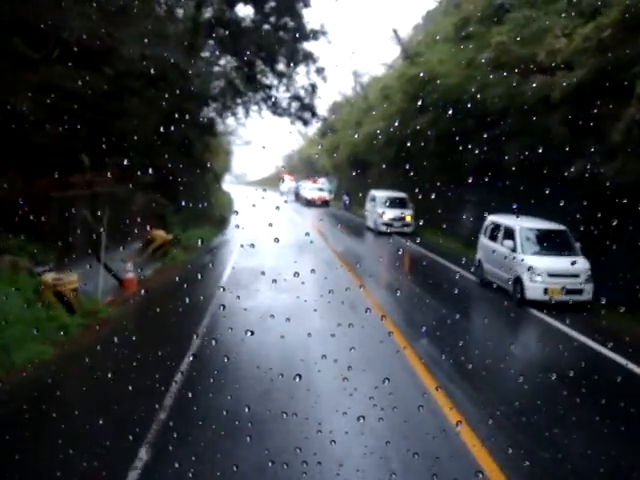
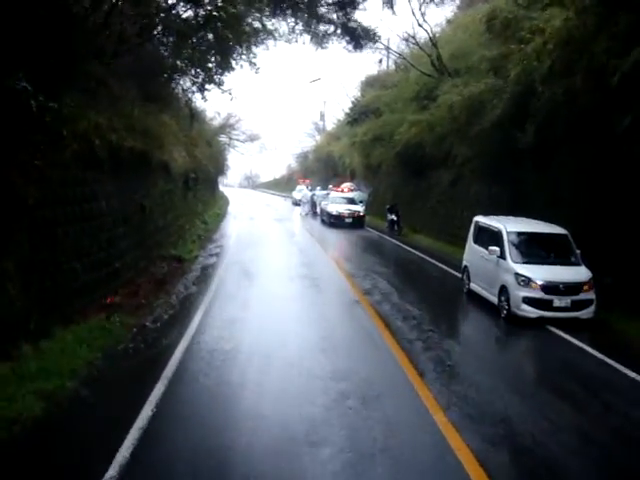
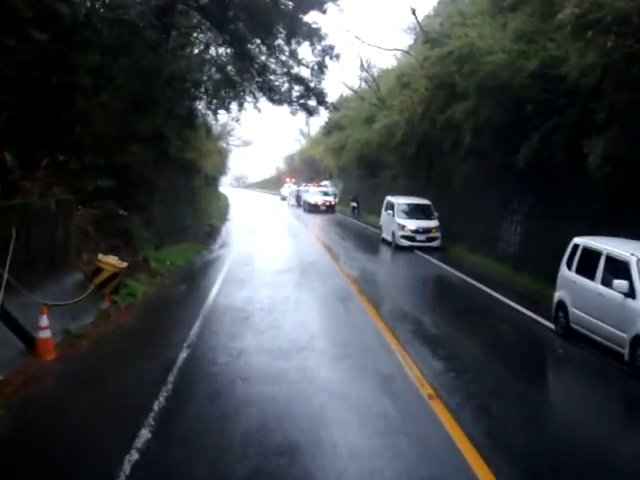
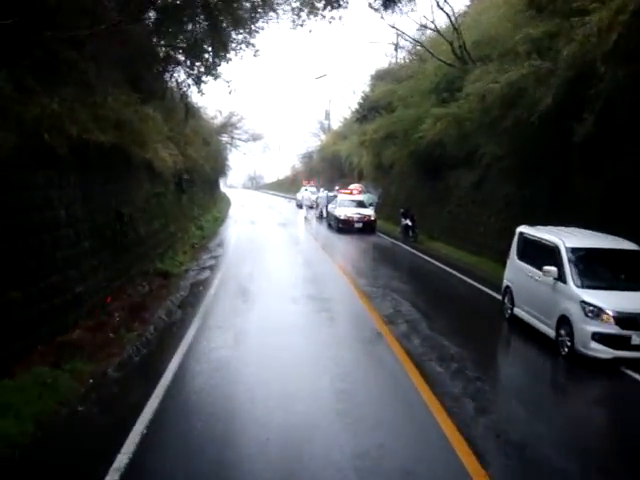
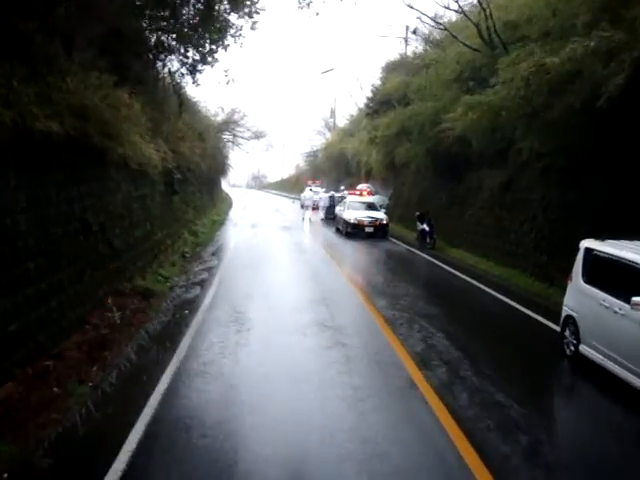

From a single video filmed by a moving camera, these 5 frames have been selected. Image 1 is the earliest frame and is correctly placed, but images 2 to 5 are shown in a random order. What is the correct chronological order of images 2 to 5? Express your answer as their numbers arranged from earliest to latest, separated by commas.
3, 2, 4, 5
